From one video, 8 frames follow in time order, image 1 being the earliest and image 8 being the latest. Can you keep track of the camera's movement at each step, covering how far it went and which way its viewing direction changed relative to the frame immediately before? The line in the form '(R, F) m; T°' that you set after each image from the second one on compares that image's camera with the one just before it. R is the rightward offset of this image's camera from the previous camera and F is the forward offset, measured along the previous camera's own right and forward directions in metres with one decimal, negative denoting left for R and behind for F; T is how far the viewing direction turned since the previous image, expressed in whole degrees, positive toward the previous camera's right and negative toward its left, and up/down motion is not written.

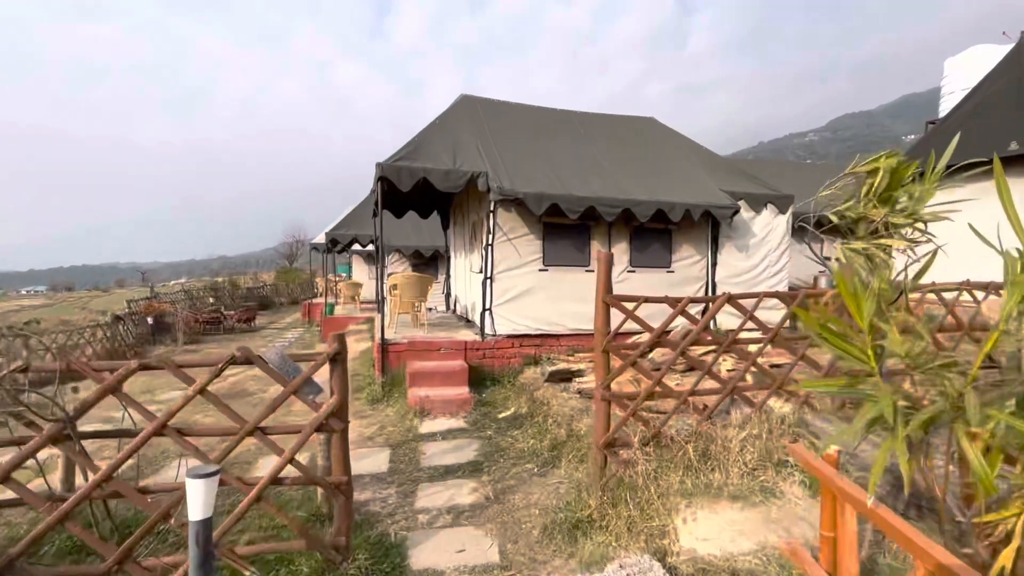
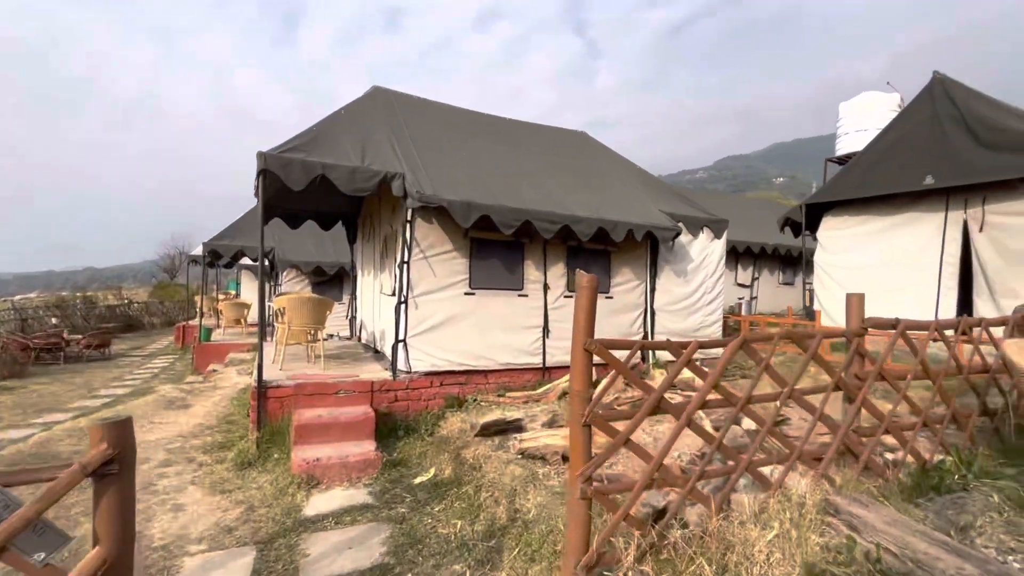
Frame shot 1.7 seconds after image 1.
(-0.1, +1.2) m; +10°
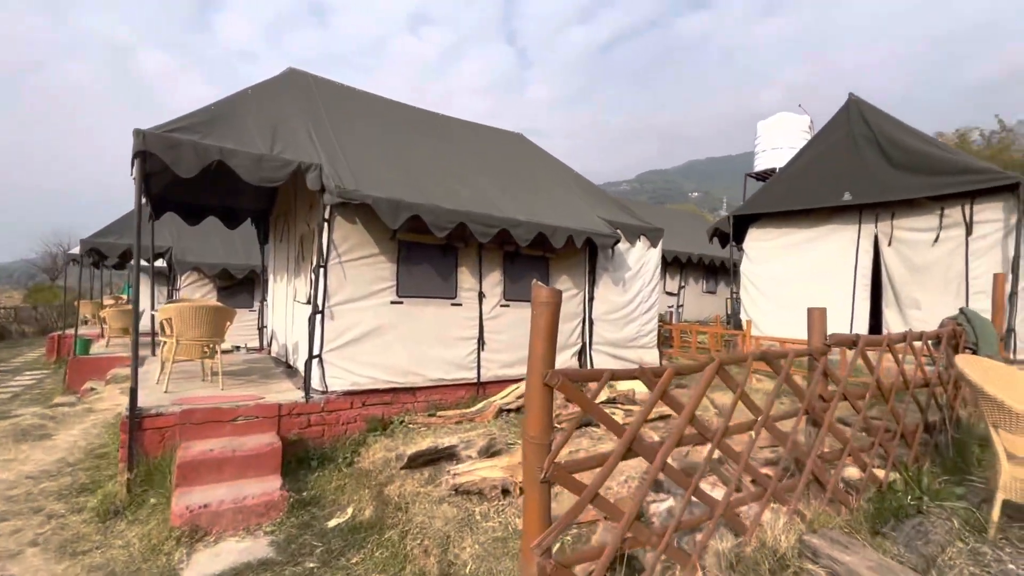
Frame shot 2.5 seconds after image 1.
(0.0, +0.5) m; +8°
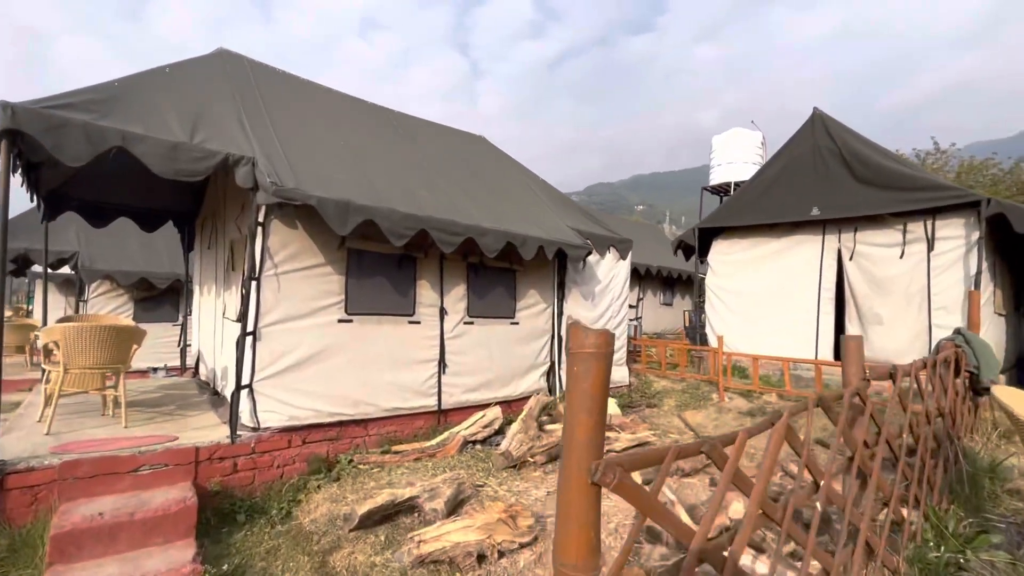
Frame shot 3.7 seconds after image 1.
(-0.2, +0.7) m; +6°
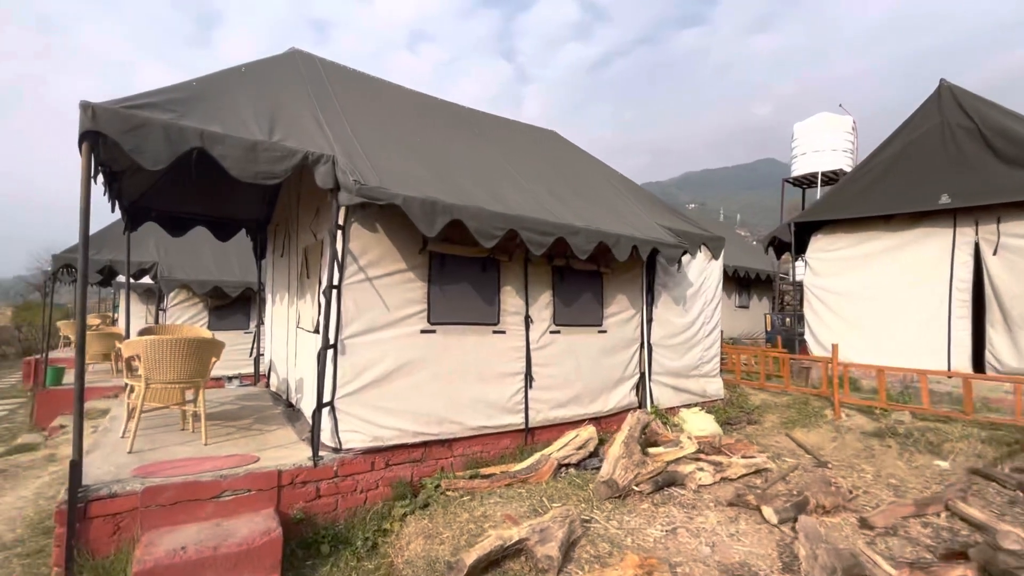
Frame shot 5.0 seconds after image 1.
(-0.5, +0.5) m; -6°
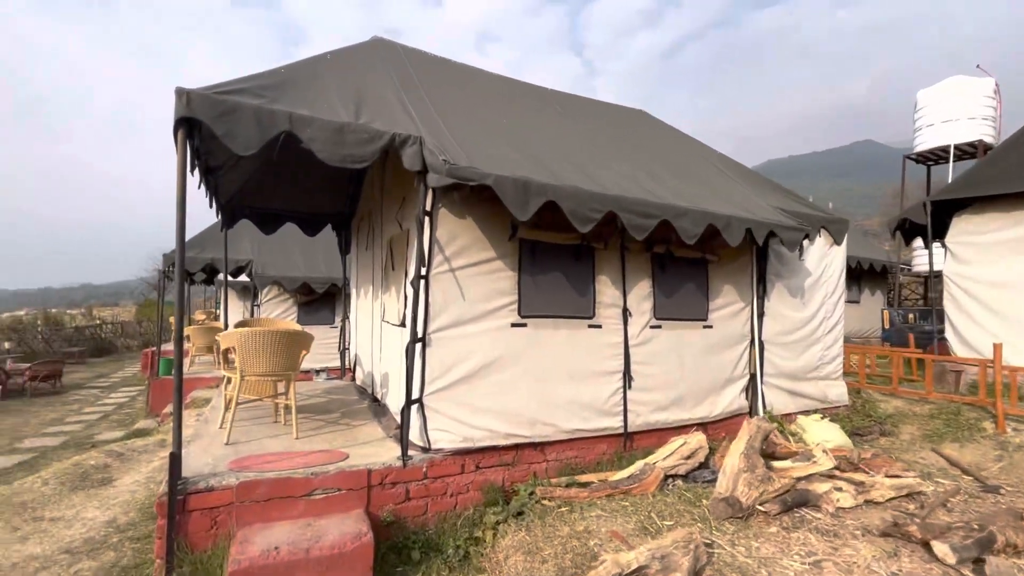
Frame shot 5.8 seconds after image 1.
(-0.3, +0.4) m; -8°
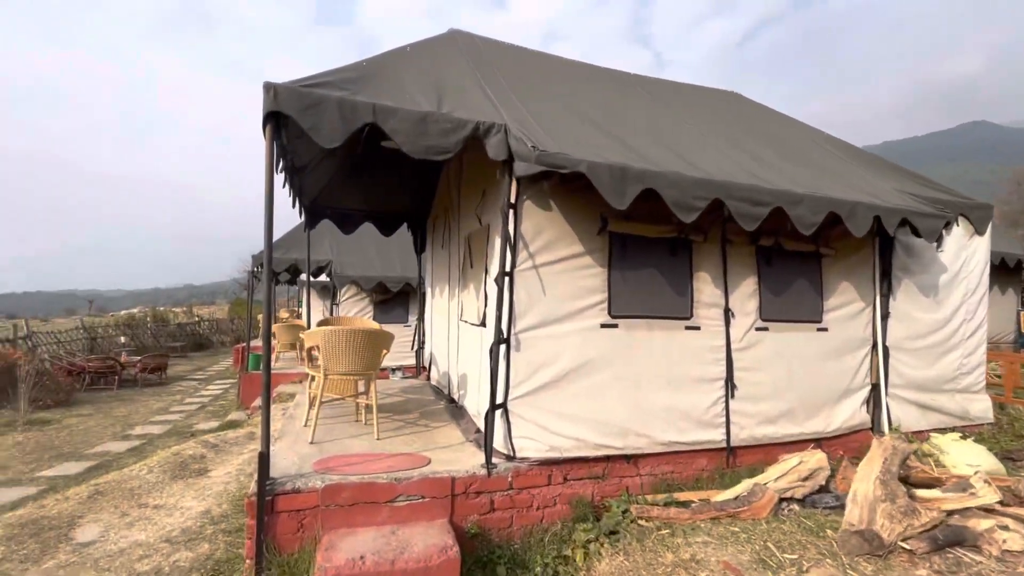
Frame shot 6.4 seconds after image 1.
(-0.2, +0.3) m; -8°
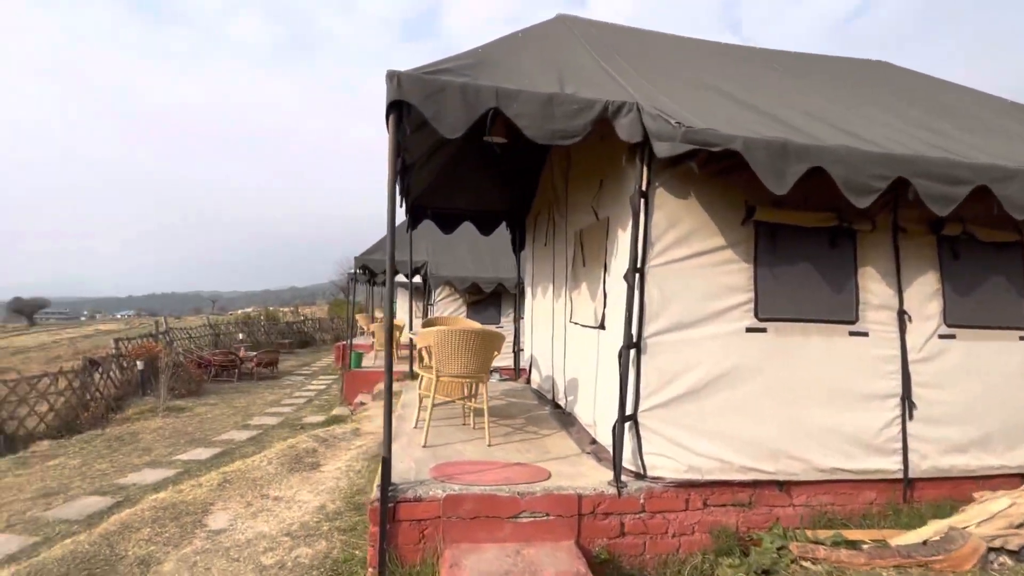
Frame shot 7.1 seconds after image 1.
(-0.4, +0.3) m; -9°
